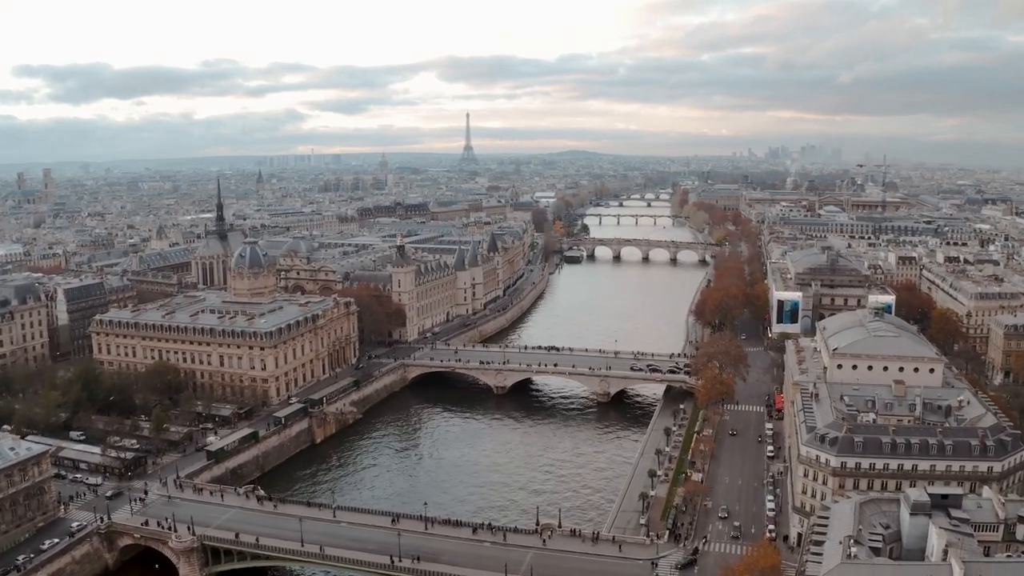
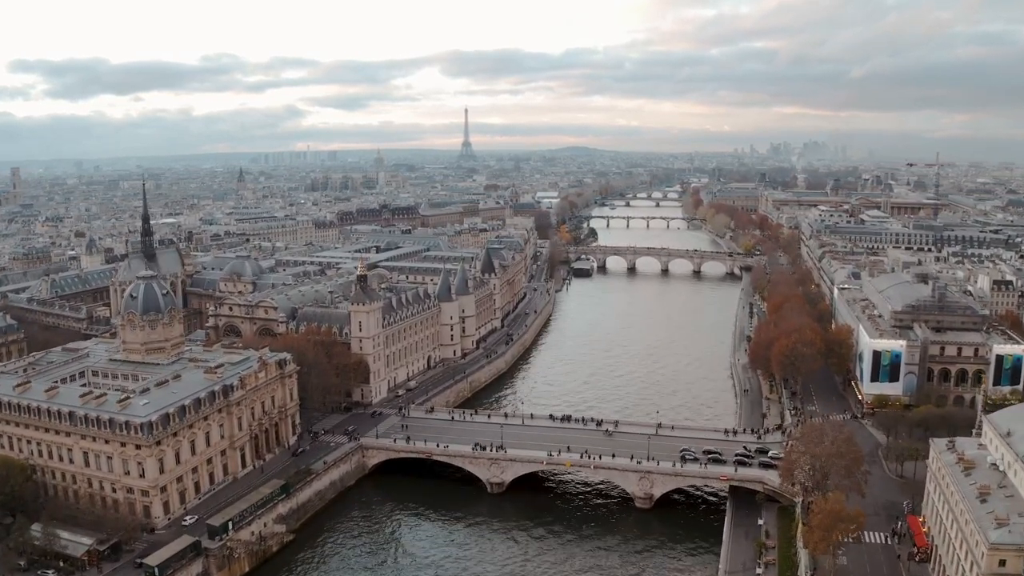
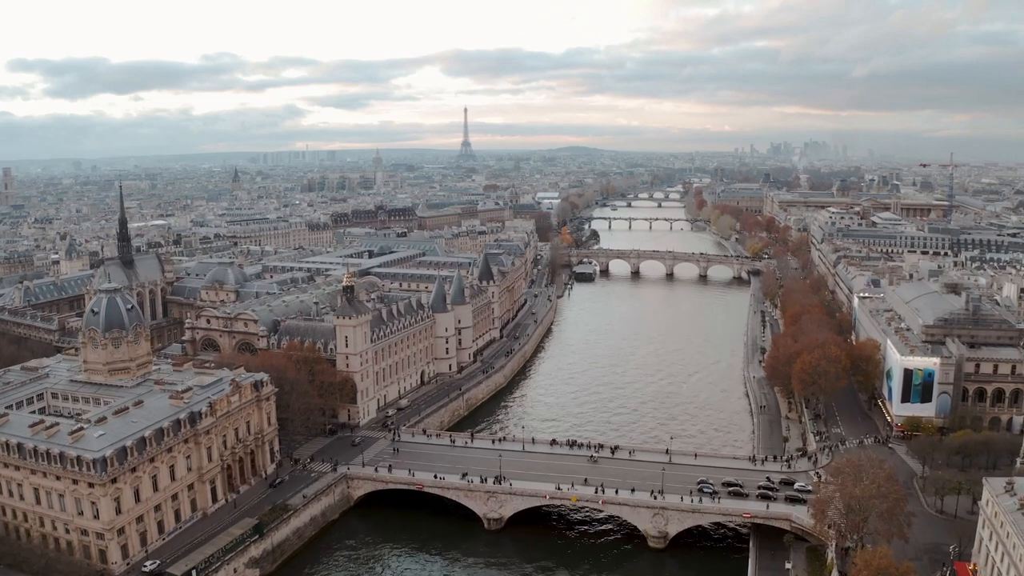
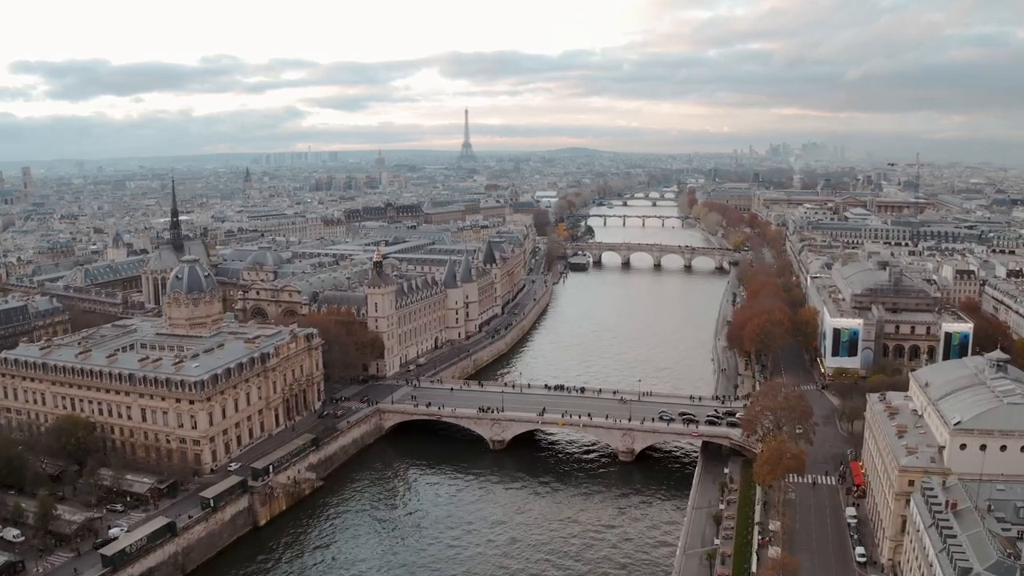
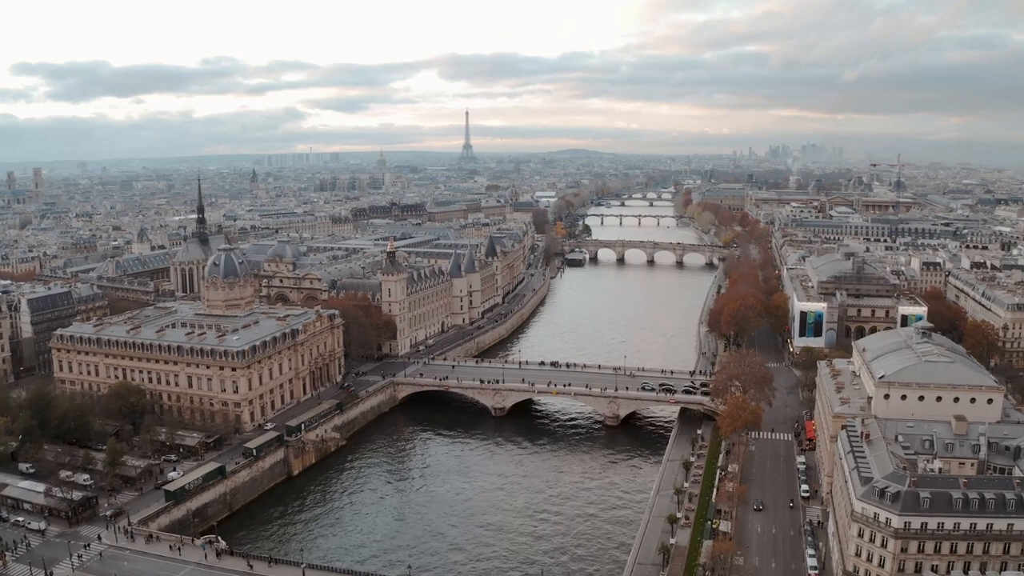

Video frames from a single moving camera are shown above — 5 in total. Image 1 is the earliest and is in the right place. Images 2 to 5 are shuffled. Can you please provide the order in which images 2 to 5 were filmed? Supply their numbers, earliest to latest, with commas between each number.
5, 4, 2, 3
